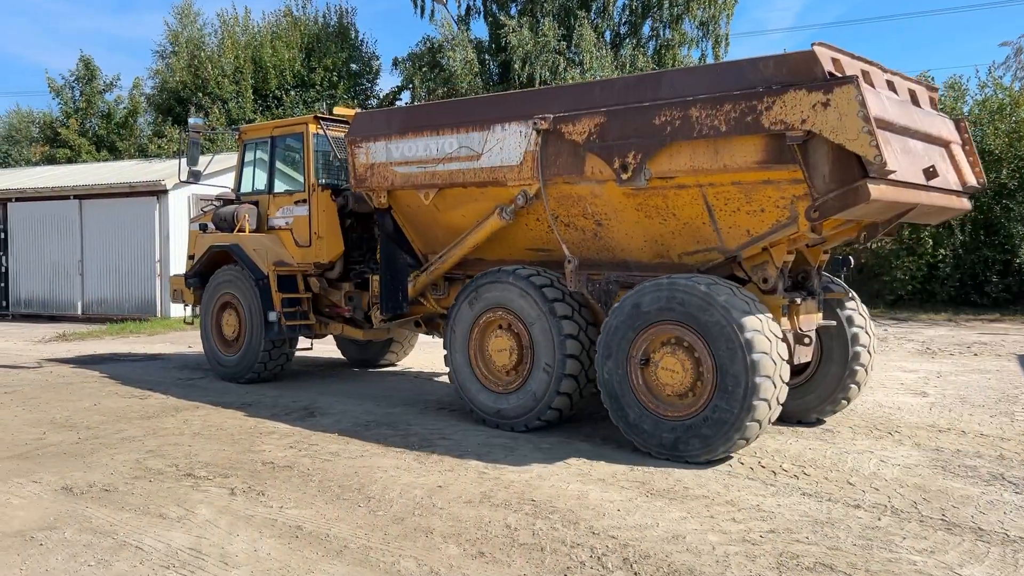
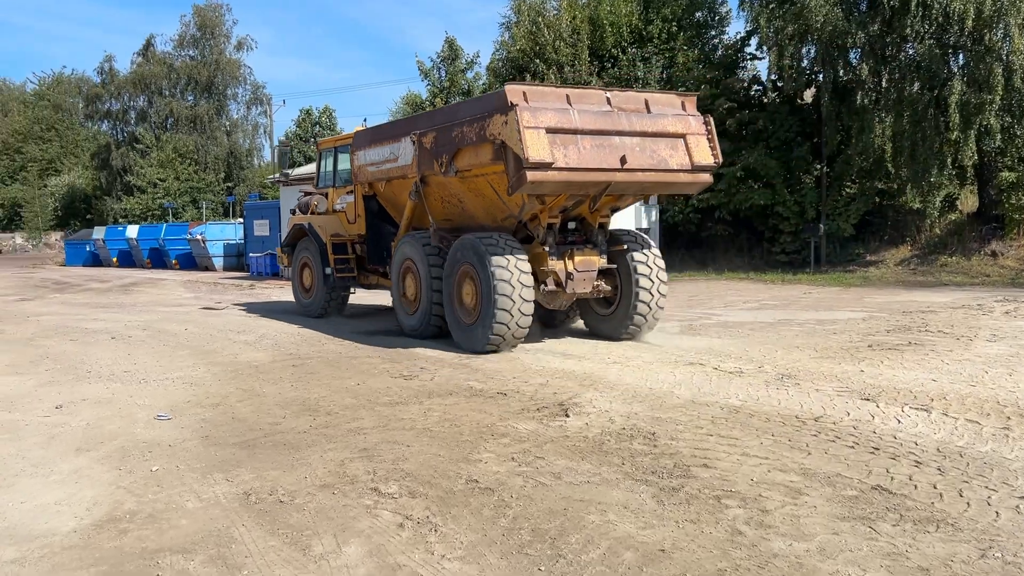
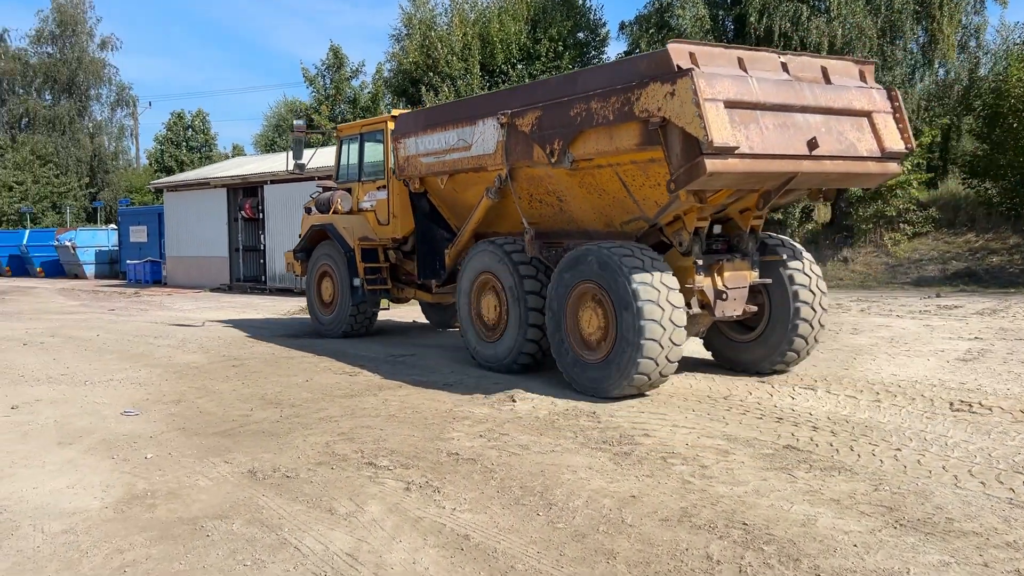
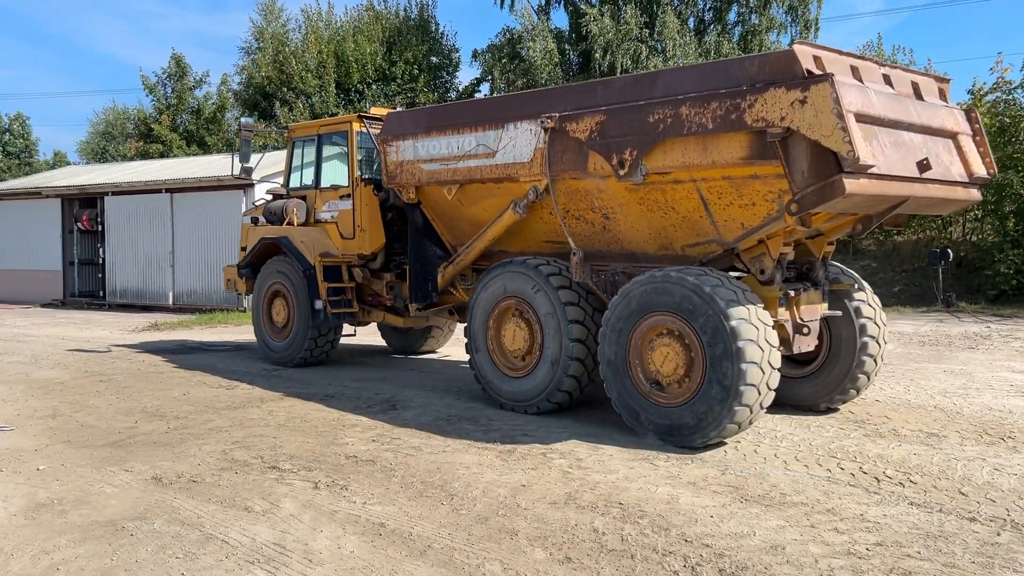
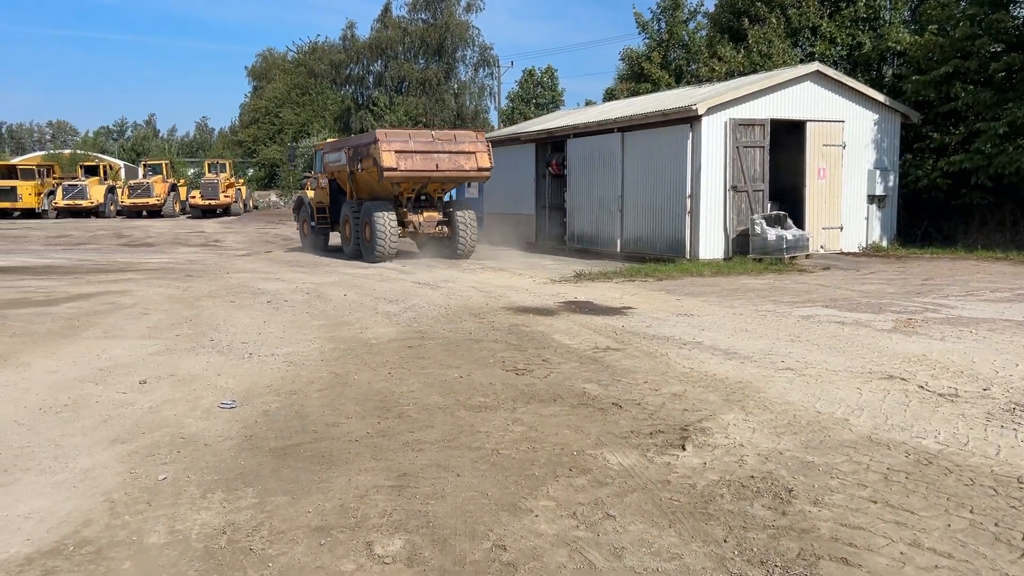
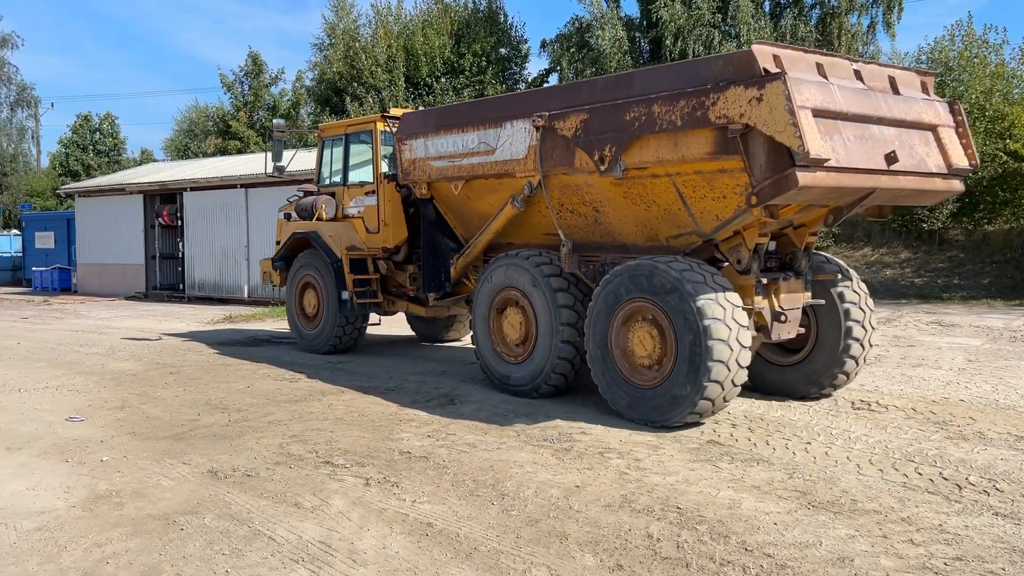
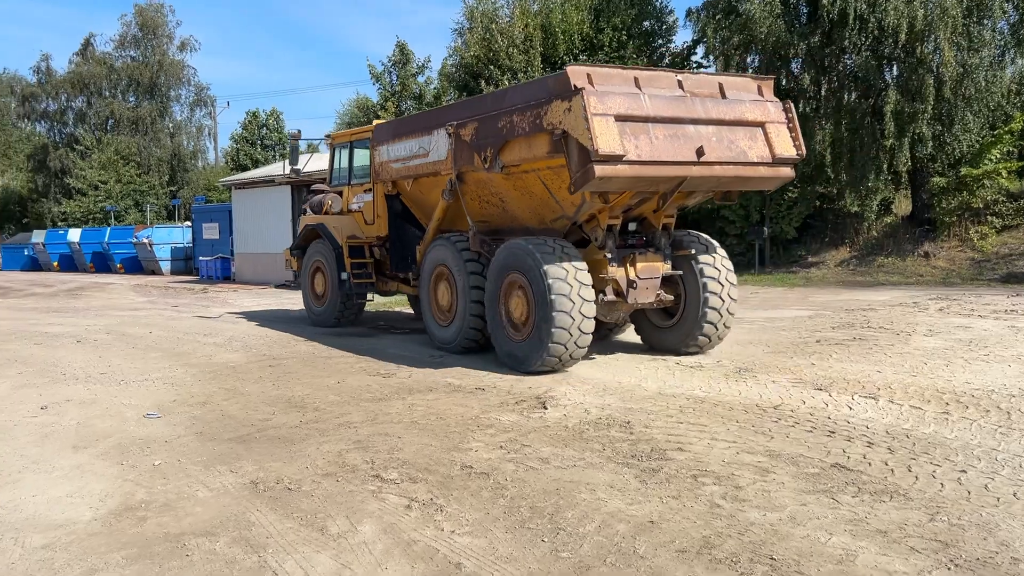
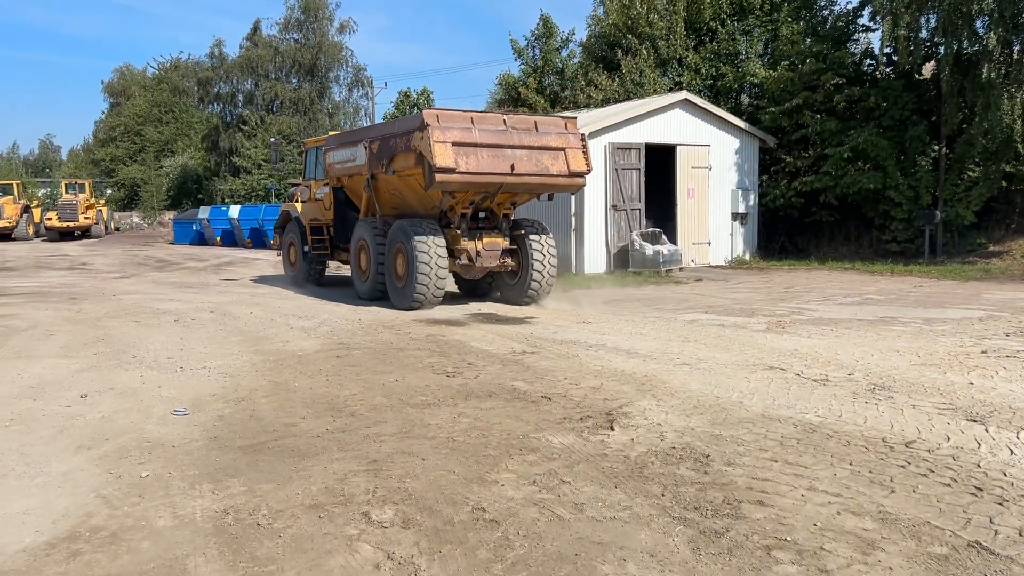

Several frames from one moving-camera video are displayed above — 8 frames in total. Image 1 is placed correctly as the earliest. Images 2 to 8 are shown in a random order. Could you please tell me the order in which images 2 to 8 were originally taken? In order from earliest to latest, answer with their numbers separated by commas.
4, 6, 3, 7, 2, 8, 5
